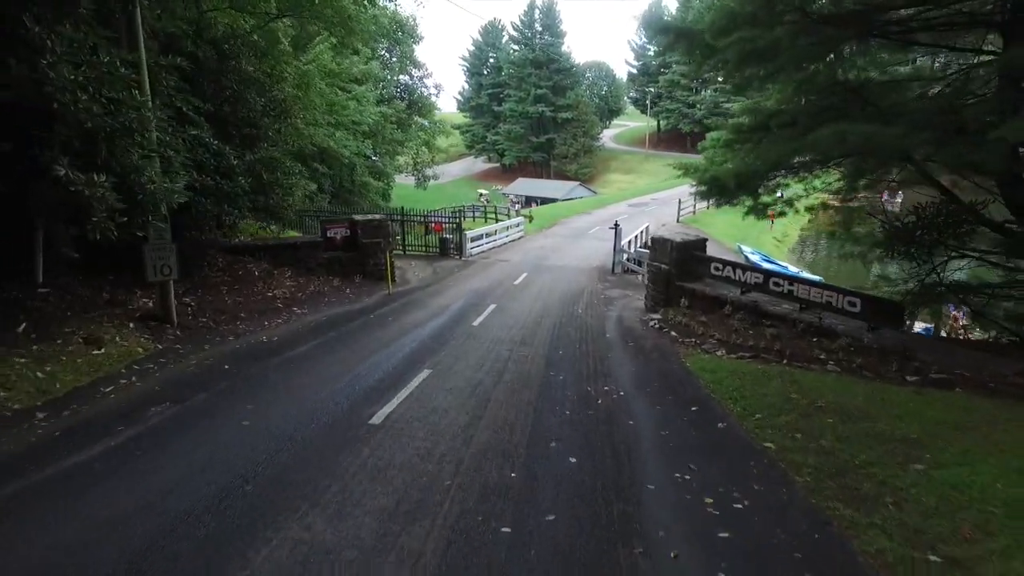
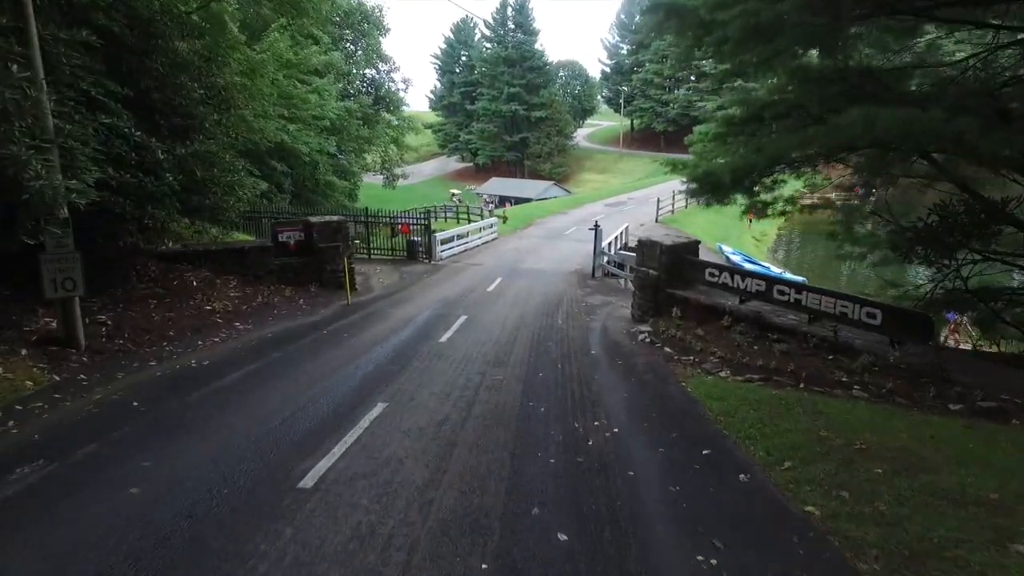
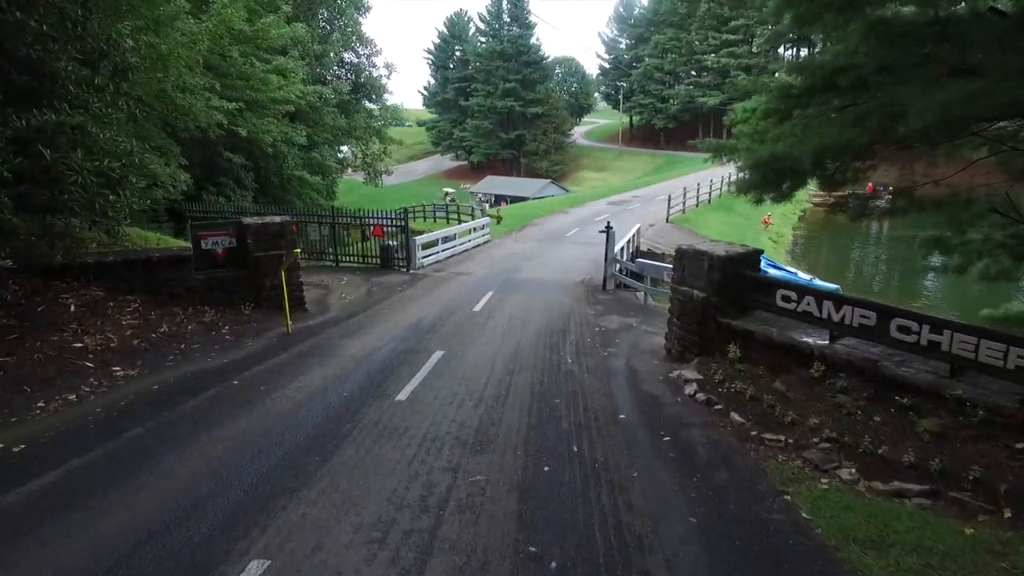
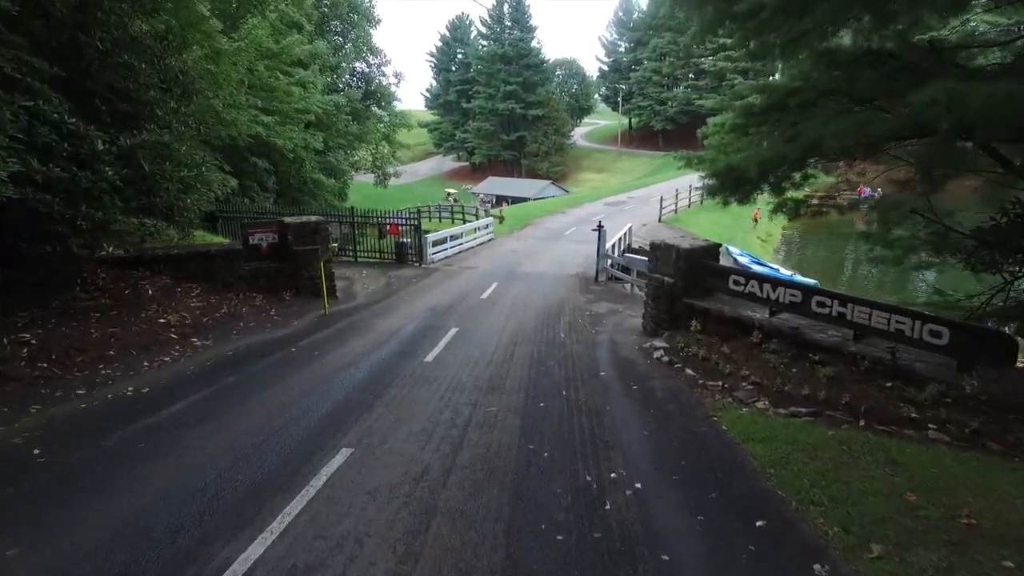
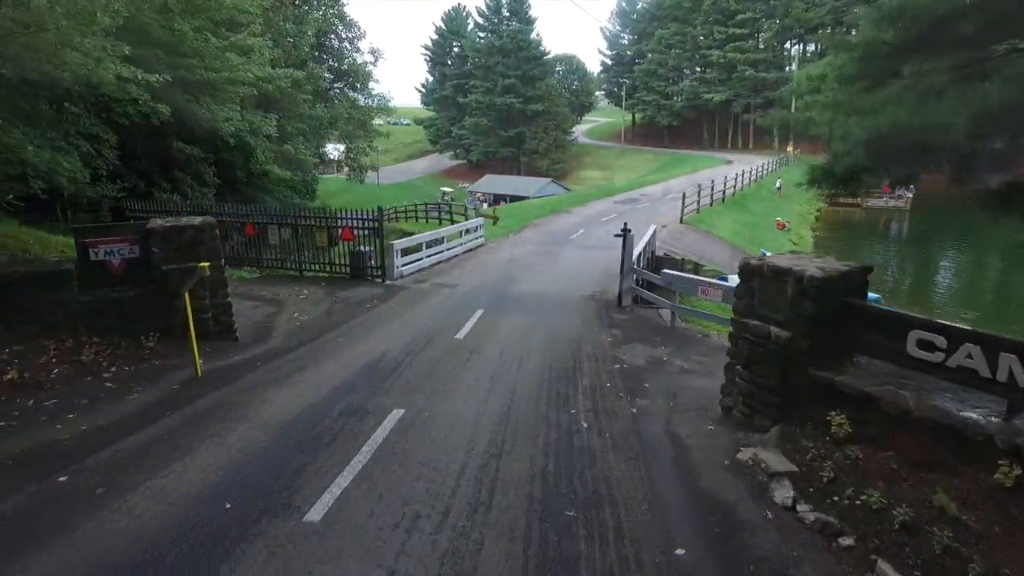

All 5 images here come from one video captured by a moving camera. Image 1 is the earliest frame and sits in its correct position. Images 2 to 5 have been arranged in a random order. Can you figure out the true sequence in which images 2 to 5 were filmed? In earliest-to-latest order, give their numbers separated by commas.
2, 4, 3, 5
